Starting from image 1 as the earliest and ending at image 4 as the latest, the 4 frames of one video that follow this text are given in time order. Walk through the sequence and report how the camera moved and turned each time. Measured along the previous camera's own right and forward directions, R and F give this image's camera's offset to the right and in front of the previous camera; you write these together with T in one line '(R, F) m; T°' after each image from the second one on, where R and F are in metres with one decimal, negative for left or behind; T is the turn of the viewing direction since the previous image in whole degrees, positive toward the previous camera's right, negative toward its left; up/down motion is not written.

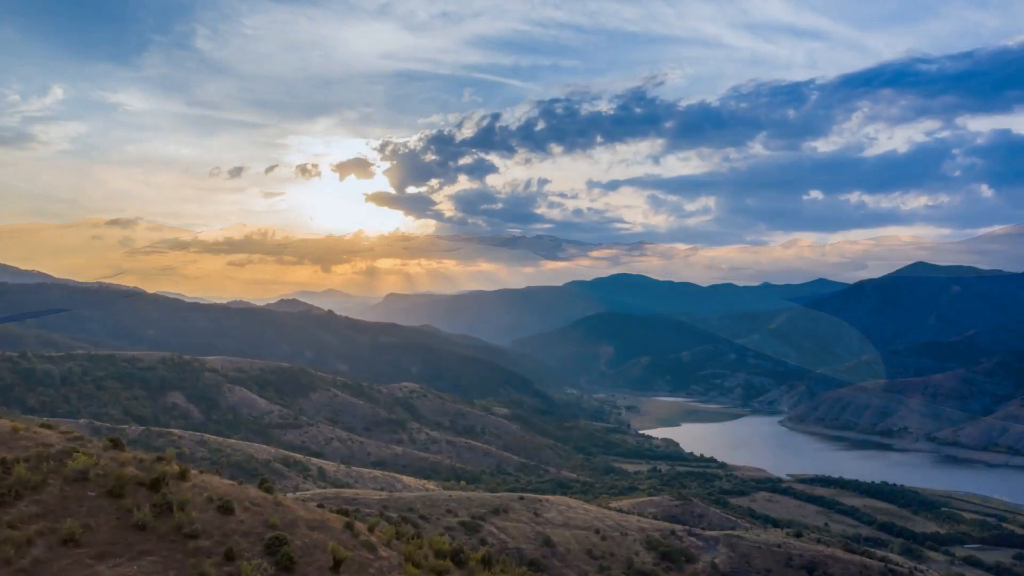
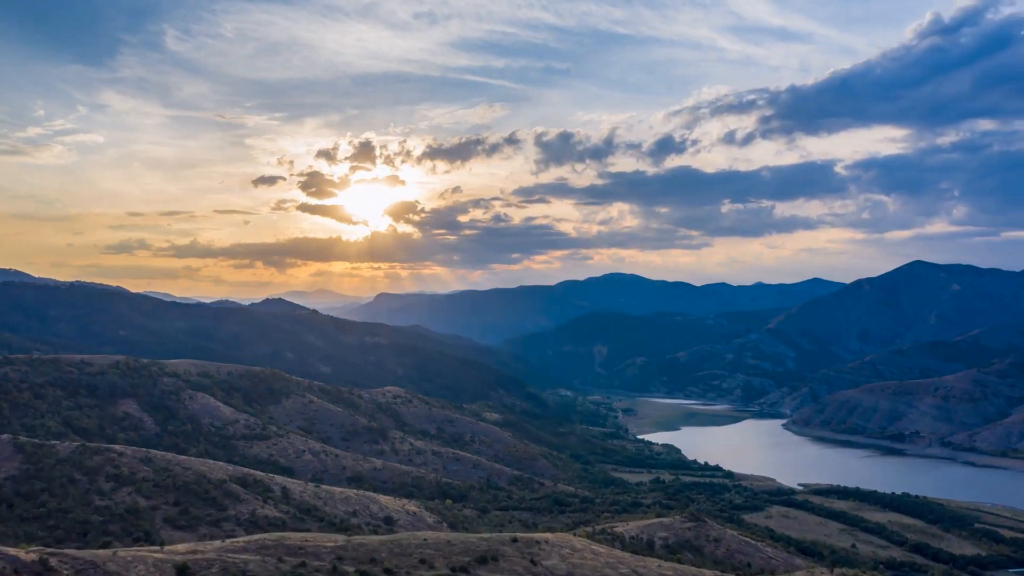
(0.0, +4.8) m; +1°
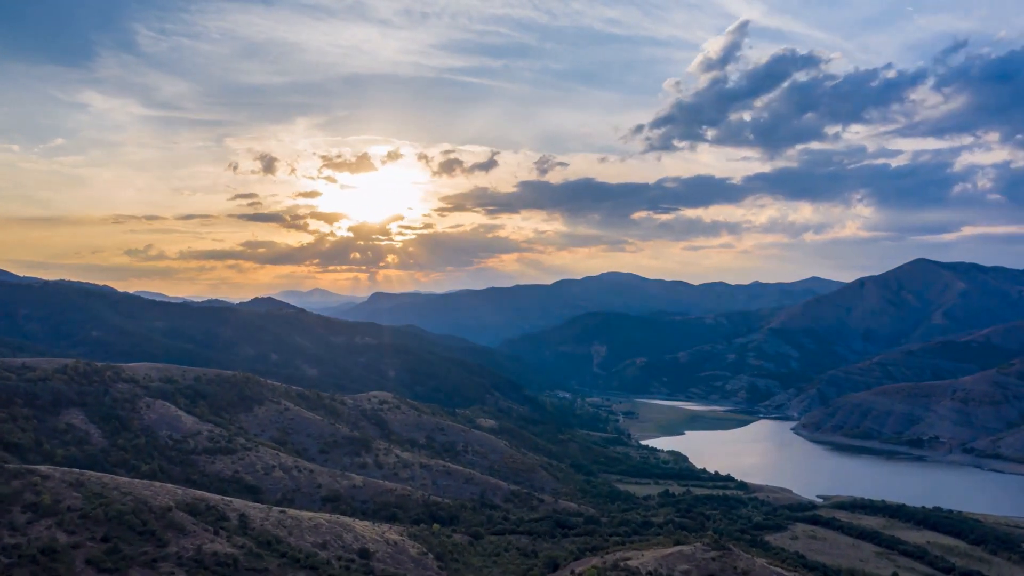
(0.0, +4.9) m; 0°
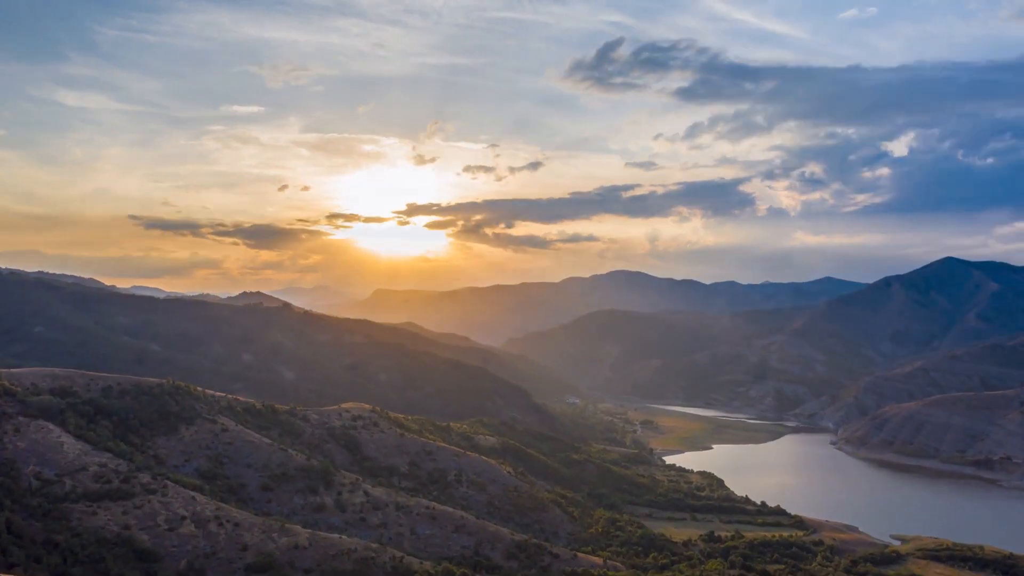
(-0.1, +11.1) m; 0°
